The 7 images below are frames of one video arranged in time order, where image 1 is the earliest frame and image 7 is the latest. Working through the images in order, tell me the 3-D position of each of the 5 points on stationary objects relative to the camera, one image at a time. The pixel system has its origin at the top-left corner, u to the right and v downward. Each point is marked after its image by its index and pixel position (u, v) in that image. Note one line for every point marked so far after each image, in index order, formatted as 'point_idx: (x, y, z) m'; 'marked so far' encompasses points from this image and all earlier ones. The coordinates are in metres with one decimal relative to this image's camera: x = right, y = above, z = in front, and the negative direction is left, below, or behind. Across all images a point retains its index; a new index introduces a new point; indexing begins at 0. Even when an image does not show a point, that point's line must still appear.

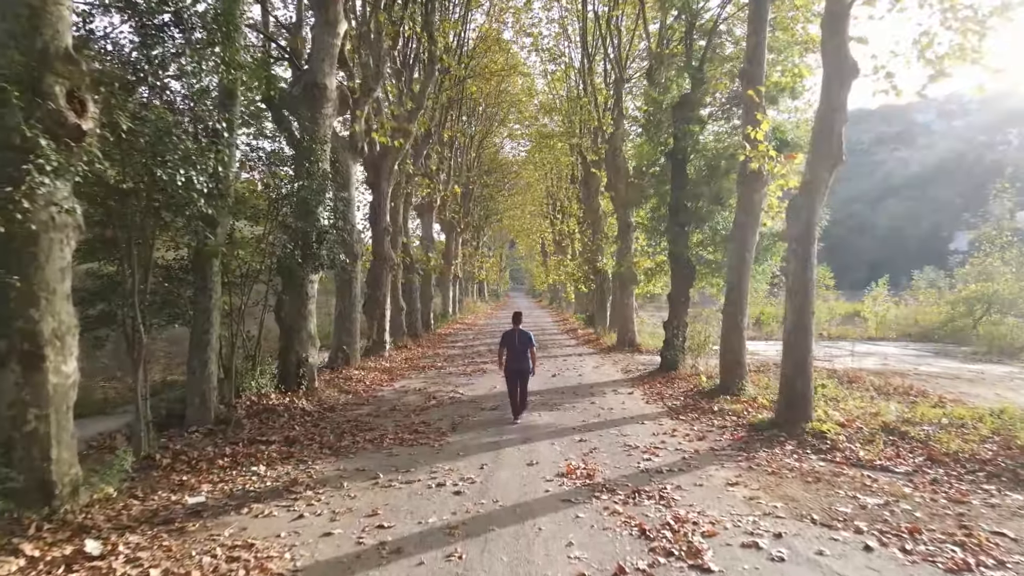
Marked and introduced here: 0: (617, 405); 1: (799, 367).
0: (+1.9, -2.1, +11.2) m
1: (+4.1, -1.1, +8.9) m
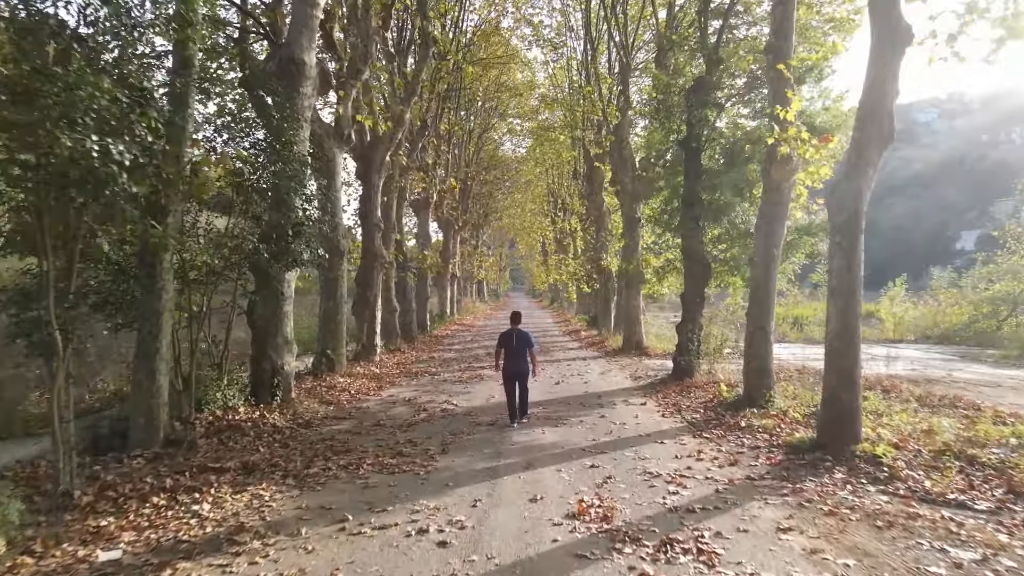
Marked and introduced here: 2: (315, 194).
0: (+1.9, -2.1, +10.0) m
1: (+4.1, -1.1, +7.7) m
2: (-3.4, +1.6, +10.6) m
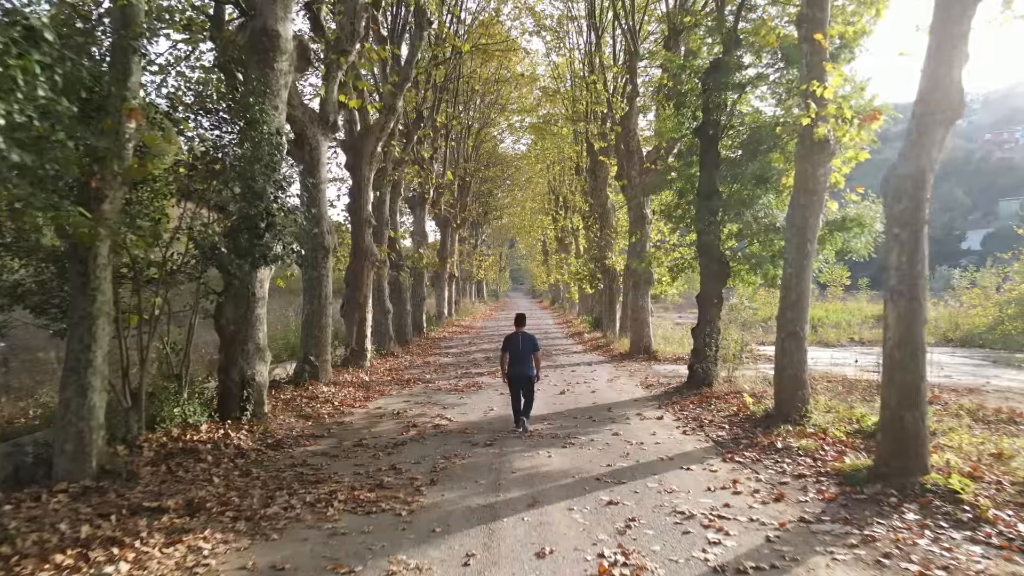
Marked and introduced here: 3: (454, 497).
0: (+1.9, -2.1, +8.8) m
1: (+4.1, -1.1, +6.5) m
2: (-3.3, +1.6, +9.4) m
3: (-0.6, -2.0, +6.1) m
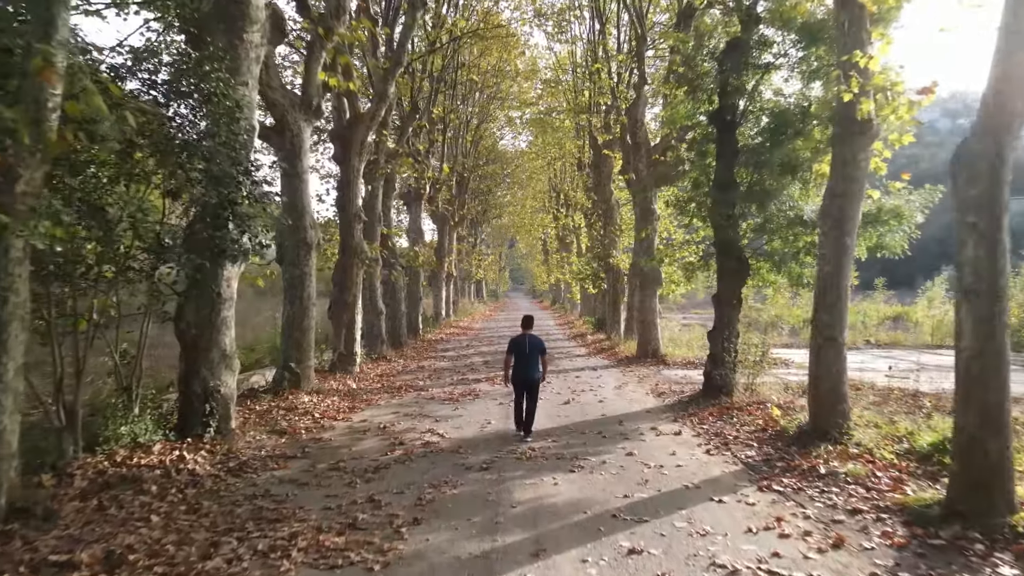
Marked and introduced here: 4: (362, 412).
0: (+1.9, -2.1, +7.6) m
1: (+4.1, -1.1, +5.4) m
2: (-3.3, +1.6, +8.3) m
3: (-0.6, -2.0, +5.0) m
4: (-2.6, -2.2, +10.9) m
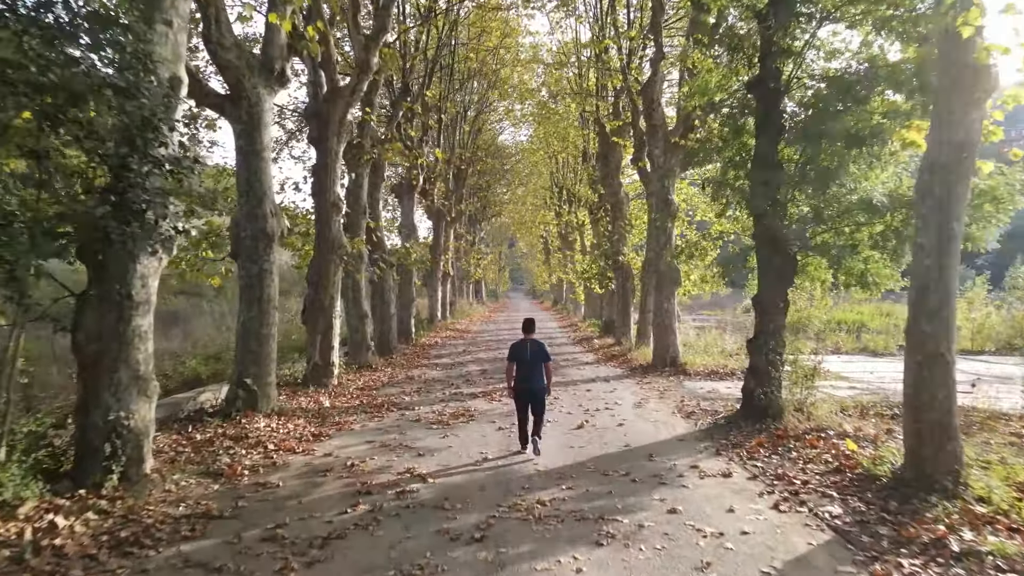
0: (+1.9, -2.1, +5.6) m
1: (+4.1, -1.1, +3.3) m
2: (-3.3, +1.6, +6.3) m
3: (-0.5, -2.0, +3.0) m
4: (-2.6, -2.2, +8.9) m
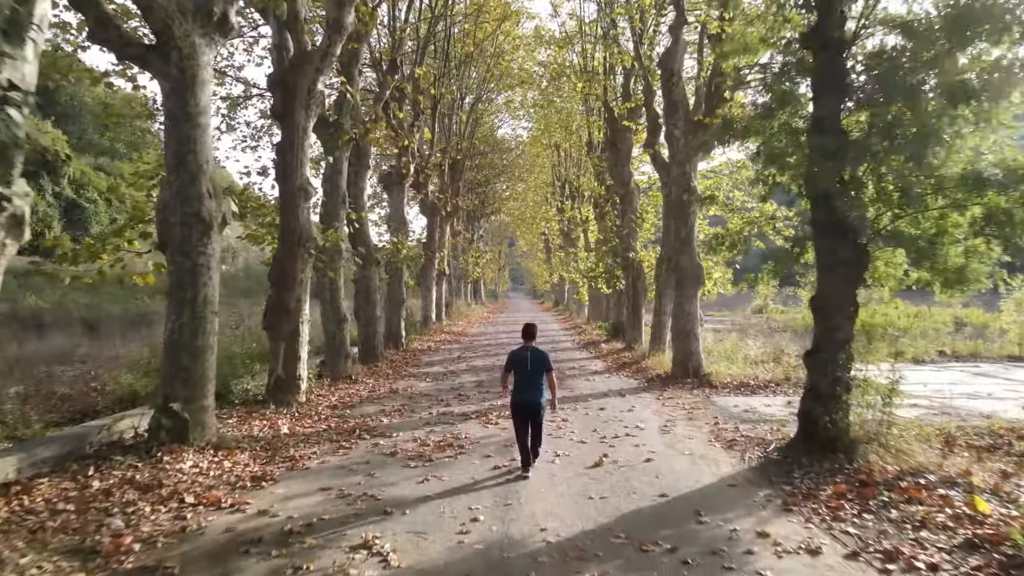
0: (+1.9, -2.1, +3.6) m
1: (+4.1, -1.1, +1.3) m
2: (-3.3, +1.6, +4.2) m
3: (-0.5, -2.0, +0.9) m
4: (-2.6, -2.2, +6.9) m
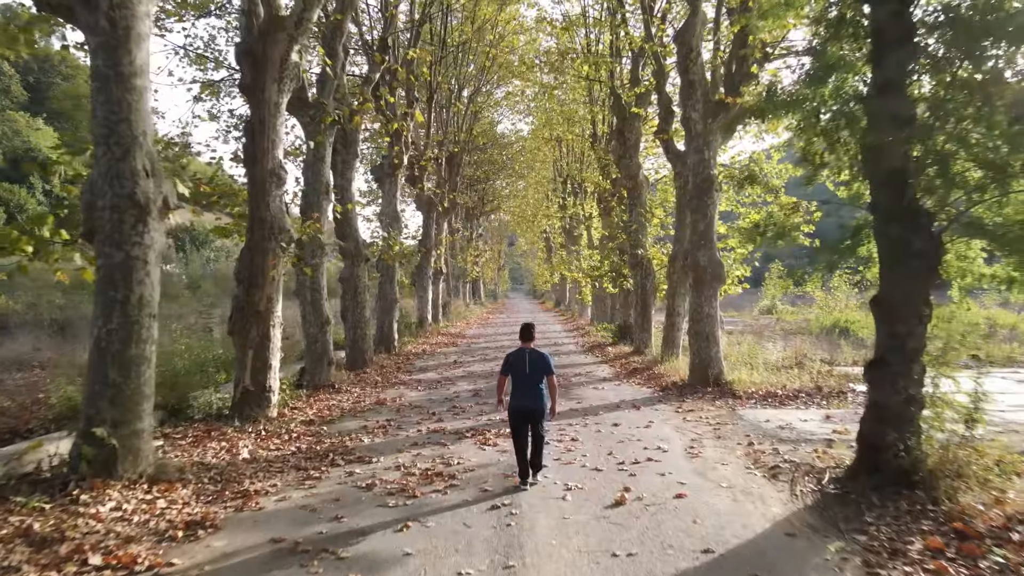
0: (+1.9, -2.1, +2.2) m
1: (+4.1, -1.1, -0.1) m
2: (-3.3, +1.6, +2.8) m
3: (-0.5, -2.0, -0.5) m
4: (-2.6, -2.1, +5.5) m
